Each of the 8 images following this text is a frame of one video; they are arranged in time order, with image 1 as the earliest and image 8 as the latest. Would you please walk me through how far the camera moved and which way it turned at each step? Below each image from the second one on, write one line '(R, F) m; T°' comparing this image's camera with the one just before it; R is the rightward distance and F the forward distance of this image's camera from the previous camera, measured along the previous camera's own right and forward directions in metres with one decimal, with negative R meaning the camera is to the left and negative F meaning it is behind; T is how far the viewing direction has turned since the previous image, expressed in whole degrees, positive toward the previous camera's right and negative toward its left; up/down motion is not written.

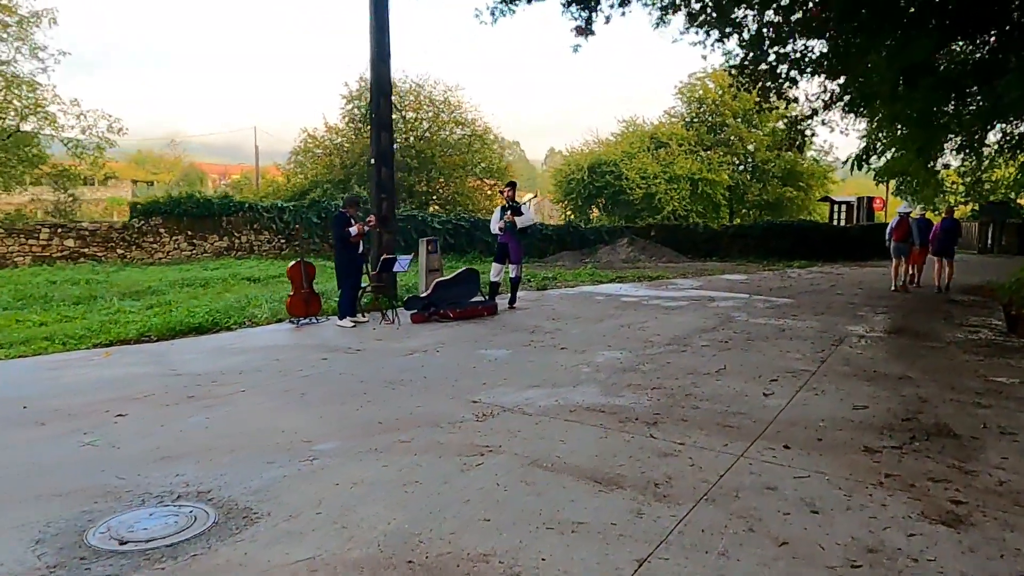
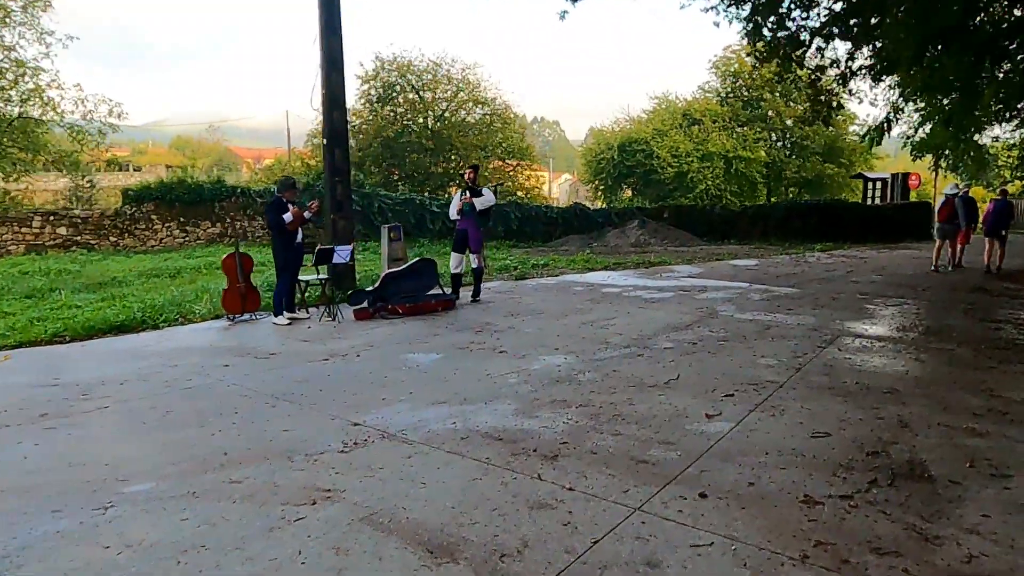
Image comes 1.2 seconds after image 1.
(+0.8, +0.8) m; -3°
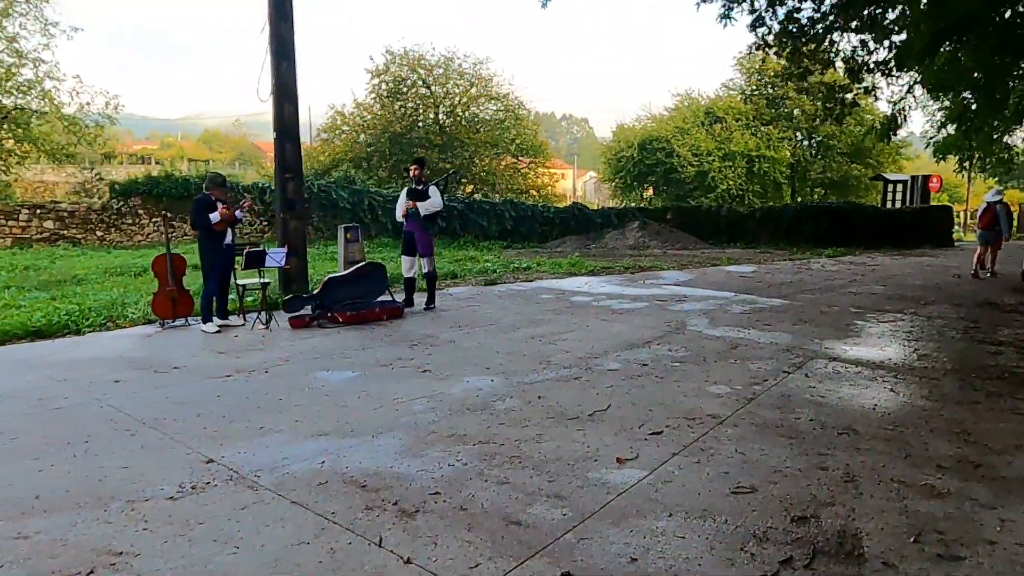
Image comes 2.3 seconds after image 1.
(+0.6, +0.6) m; -2°
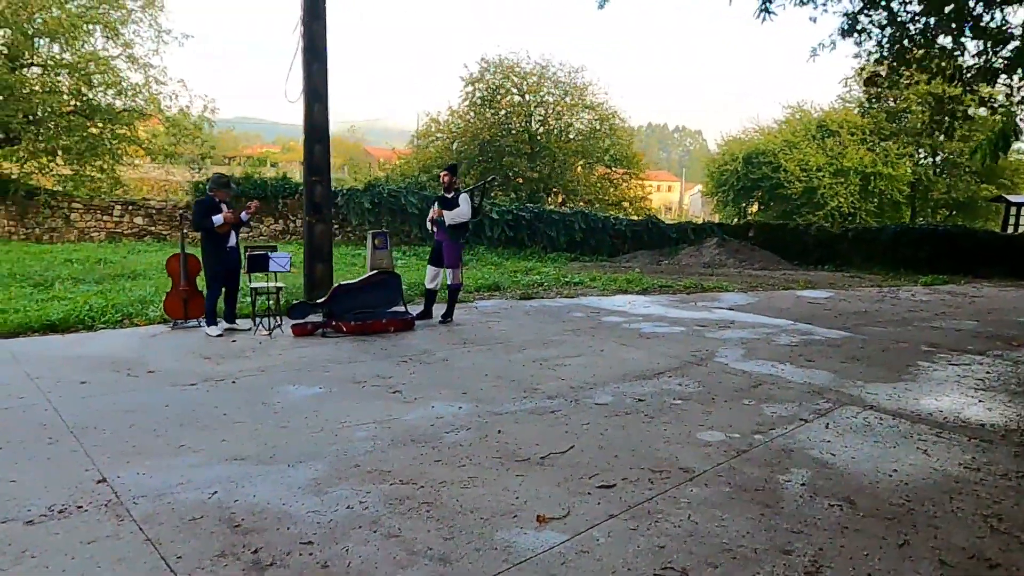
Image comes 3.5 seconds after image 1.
(+0.7, +0.5) m; -8°
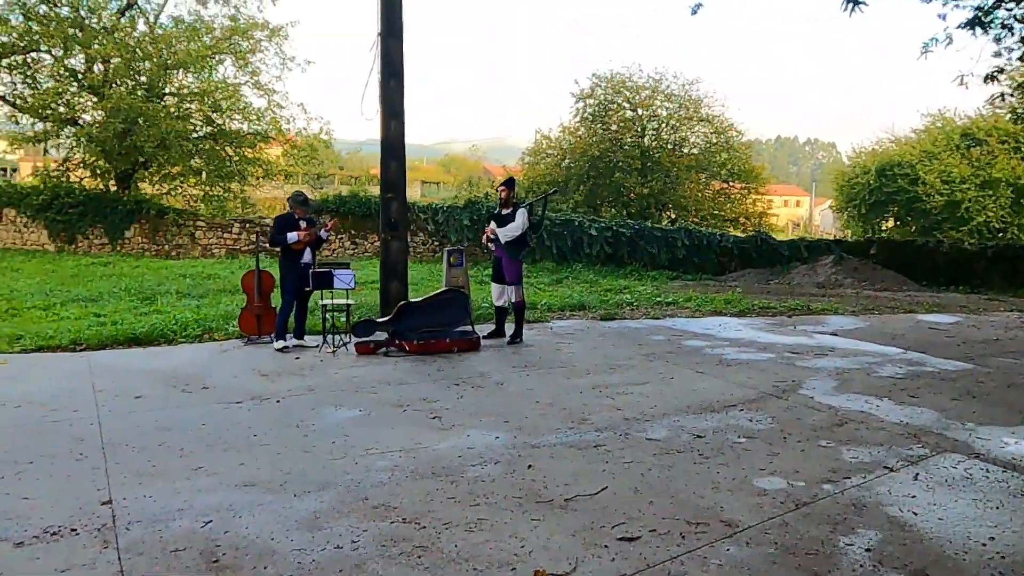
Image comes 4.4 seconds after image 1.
(+0.4, +0.3) m; -9°
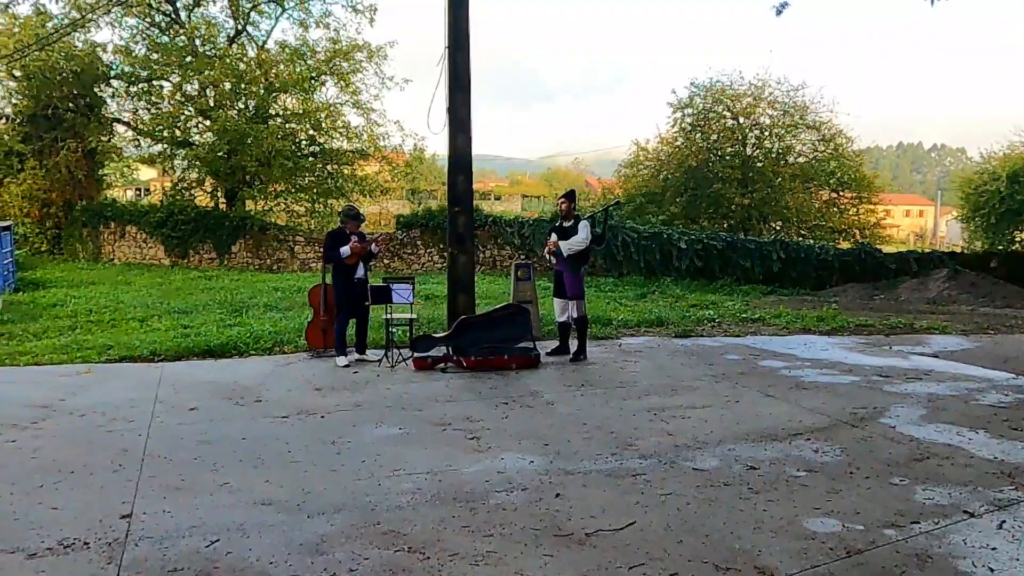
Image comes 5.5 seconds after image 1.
(+0.3, +0.2) m; -8°
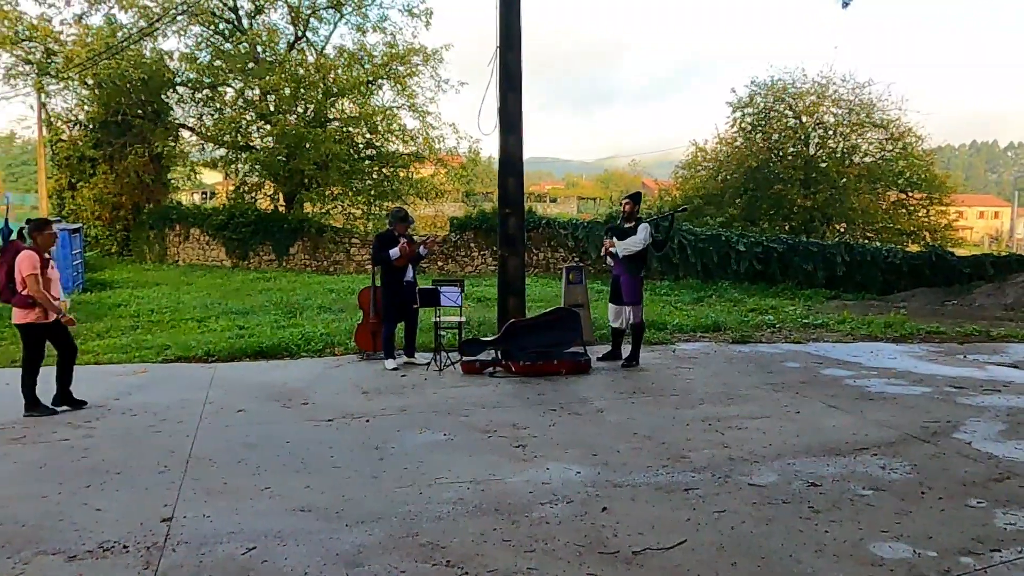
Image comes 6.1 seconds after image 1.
(0.0, +0.1) m; -4°
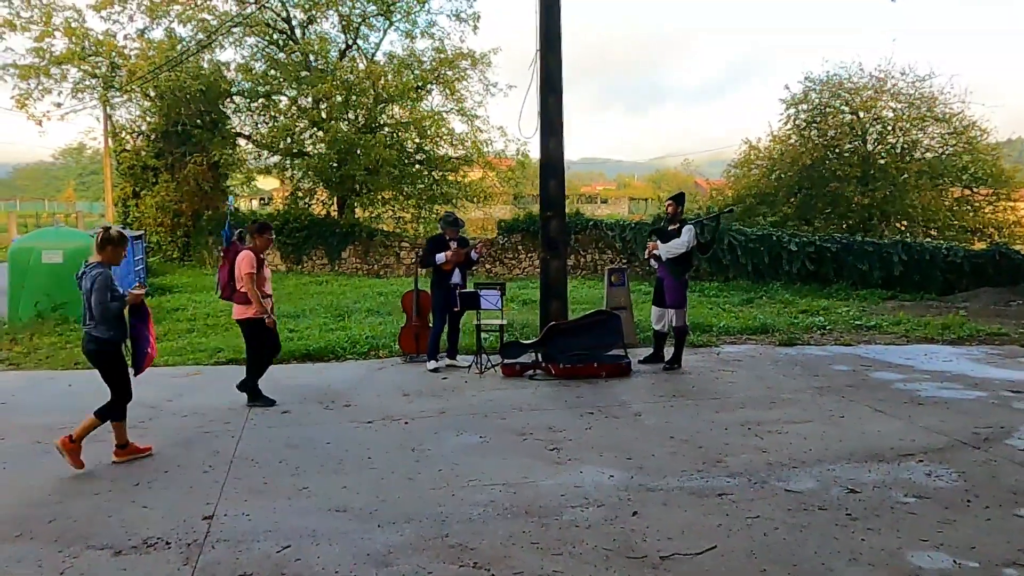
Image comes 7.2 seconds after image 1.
(+0.1, 0.0) m; -4°
